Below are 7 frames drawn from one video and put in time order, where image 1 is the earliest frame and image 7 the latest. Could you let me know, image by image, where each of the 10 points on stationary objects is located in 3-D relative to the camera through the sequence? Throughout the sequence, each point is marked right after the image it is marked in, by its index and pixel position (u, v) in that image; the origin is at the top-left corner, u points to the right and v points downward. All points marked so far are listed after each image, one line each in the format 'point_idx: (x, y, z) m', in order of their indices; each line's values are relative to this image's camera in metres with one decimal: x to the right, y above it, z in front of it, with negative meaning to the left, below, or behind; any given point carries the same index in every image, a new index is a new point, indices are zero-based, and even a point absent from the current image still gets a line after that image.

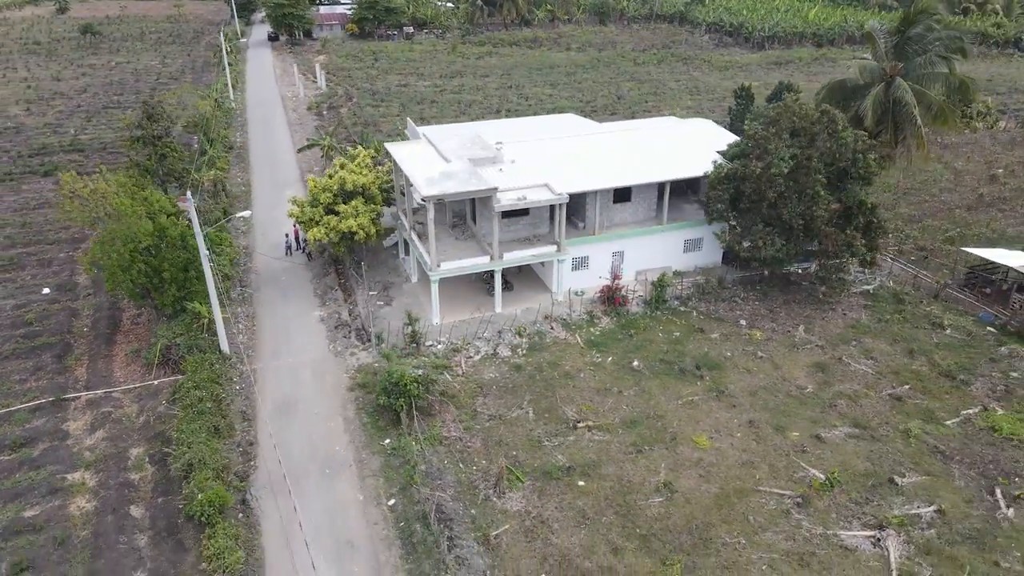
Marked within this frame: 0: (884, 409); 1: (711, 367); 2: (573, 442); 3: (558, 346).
0: (+8.6, -2.8, +16.9) m
1: (+5.0, -2.0, +18.3) m
2: (+1.3, -3.3, +15.9) m
3: (+1.2, -1.5, +19.2) m
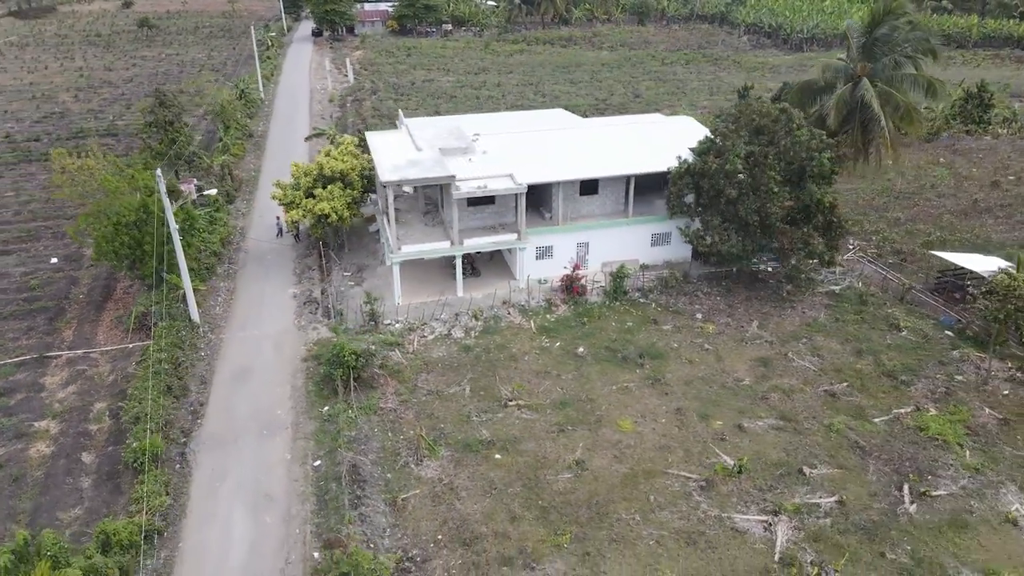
0: (+7.0, -2.7, +17.1) m
1: (+3.6, -1.7, +18.8) m
2: (-0.3, -3.0, +16.6) m
3: (0.0, -1.1, +19.9) m
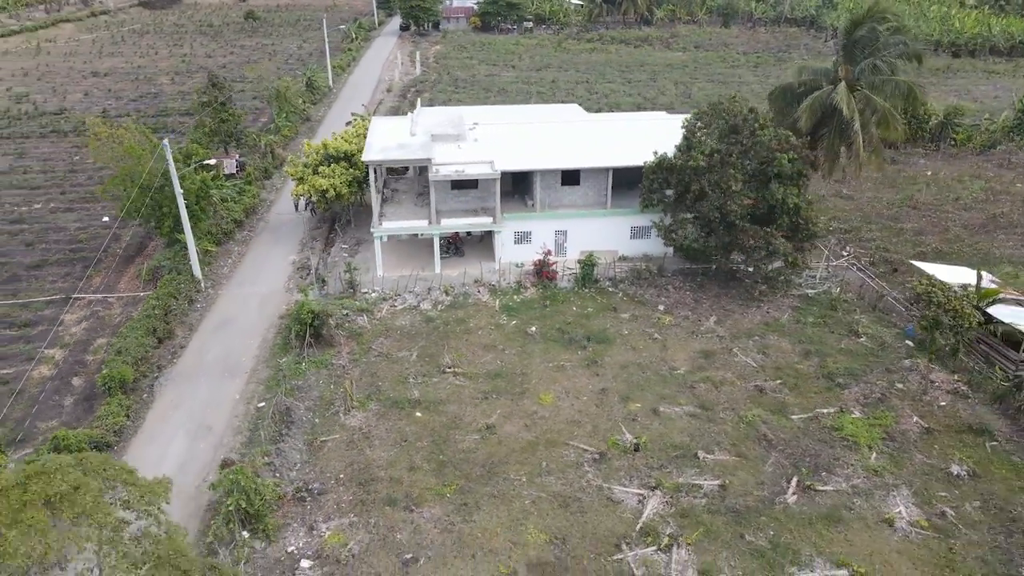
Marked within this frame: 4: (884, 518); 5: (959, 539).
0: (+5.4, -2.6, +17.4) m
1: (+2.4, -1.4, +19.5) m
2: (-1.9, -2.3, +17.9) m
3: (-1.1, -0.5, +21.1) m
4: (+7.0, -4.4, +13.9) m
5: (+8.1, -4.6, +13.4) m
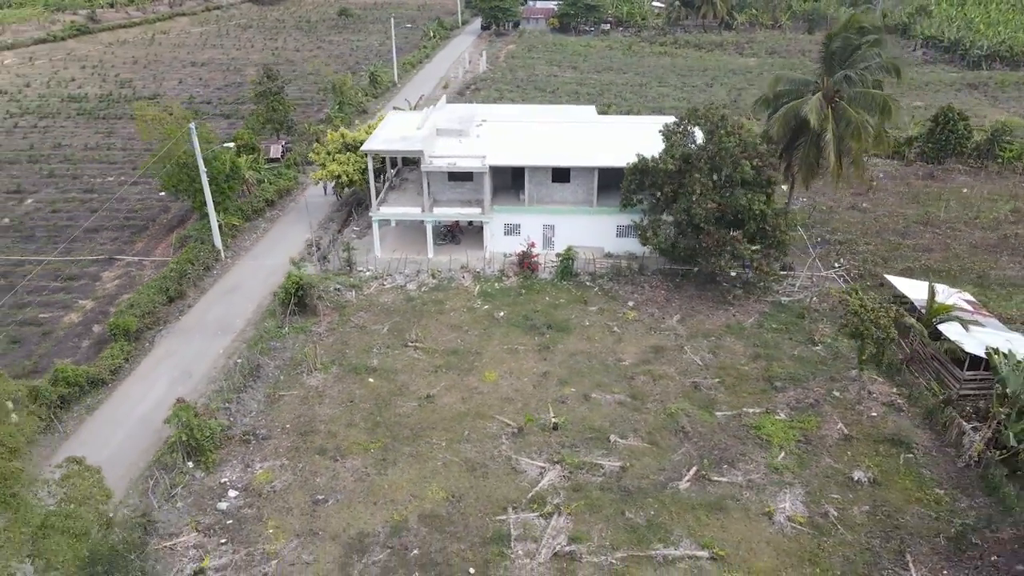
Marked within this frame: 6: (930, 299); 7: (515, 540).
0: (+4.0, -2.5, +18.1) m
1: (+1.3, -1.1, +20.7) m
2: (-3.2, -1.8, +19.6) m
3: (-1.8, -0.1, +22.7) m
4: (+4.9, -4.4, +14.5) m
5: (+6.0, -4.7, +13.8) m
6: (+10.3, -0.3, +18.5) m
7: (0.0, -4.8, +13.8) m
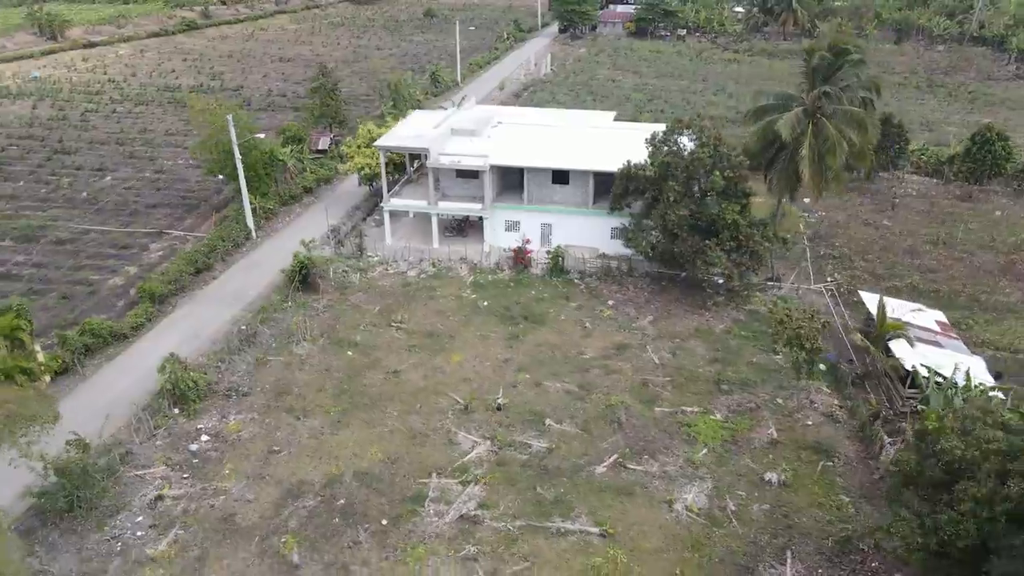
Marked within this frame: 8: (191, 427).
0: (+2.9, -2.5, +19.1) m
1: (+0.7, -1.0, +22.0) m
2: (-4.0, -1.3, +21.5) m
3: (-2.1, +0.3, +24.4) m
4: (+3.2, -4.4, +15.4) m
5: (+4.2, -4.8, +14.6) m
6: (+9.4, -0.7, +18.7) m
7: (-1.7, -4.5, +15.4) m
8: (-7.7, -3.3, +17.5) m
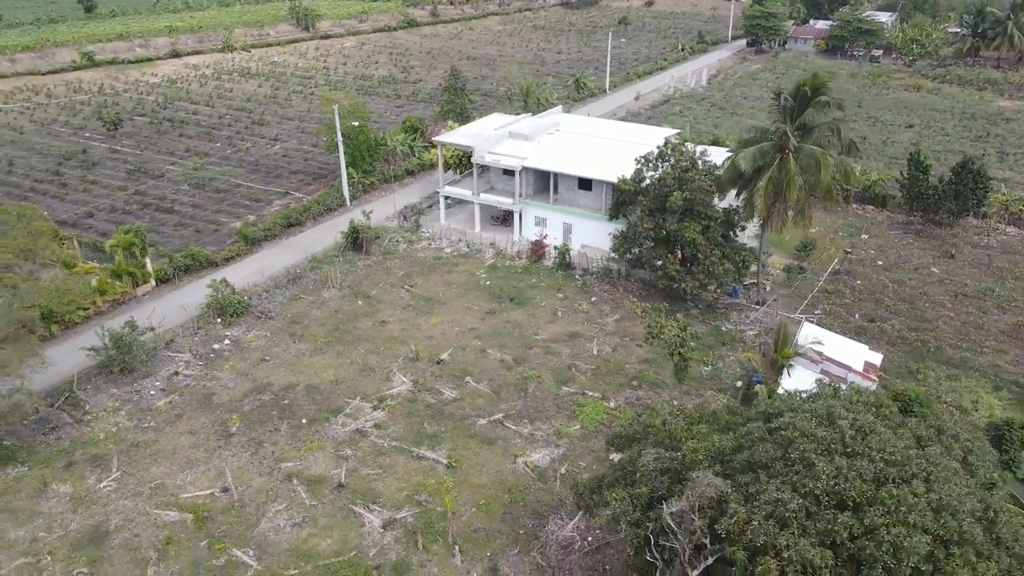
0: (+1.2, -2.3, +22.0) m
1: (+0.2, -0.5, +25.4) m
2: (-4.4, -0.1, +26.3) m
3: (-1.5, +1.1, +28.5) m
4: (+0.1, -4.2, +18.4) m
5: (+0.7, -4.7, +17.4) m
6: (+7.4, -1.5, +19.7) m
7: (-4.6, -3.4, +19.9) m
8: (-9.4, -1.4, +23.7) m
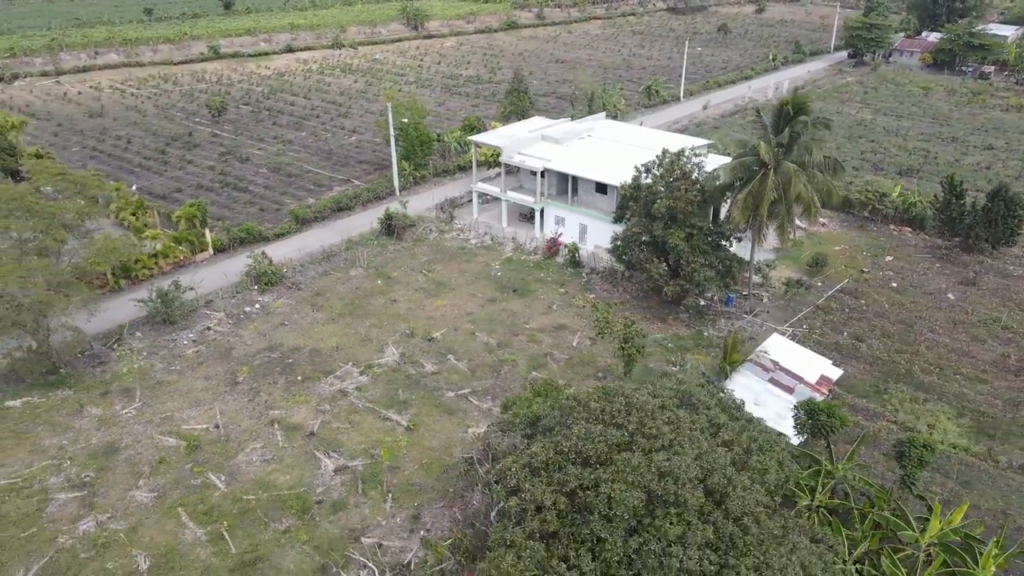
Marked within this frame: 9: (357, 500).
0: (+0.6, -2.1, +23.8) m
1: (+0.3, -0.2, +27.3) m
2: (-4.0, +0.5, +28.9) m
3: (-0.8, +1.5, +30.6) m
4: (-1.2, -3.8, +20.4) m
5: (-0.8, -4.4, +19.3) m
6: (+6.5, -1.7, +20.5) m
7: (-5.5, -2.7, +22.6) m
8: (-9.5, -0.4, +27.0) m
9: (-3.8, -5.1, +17.8) m
